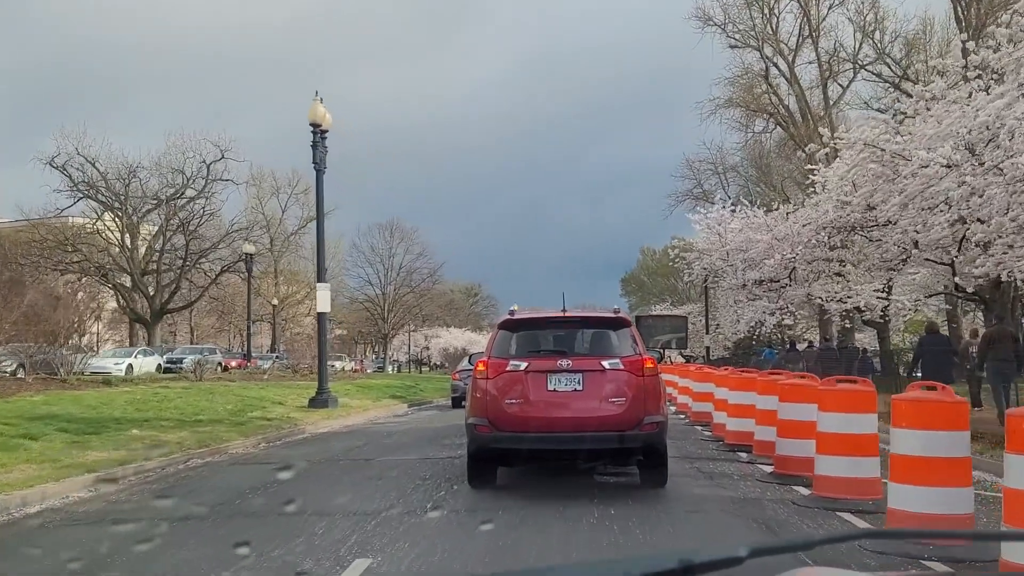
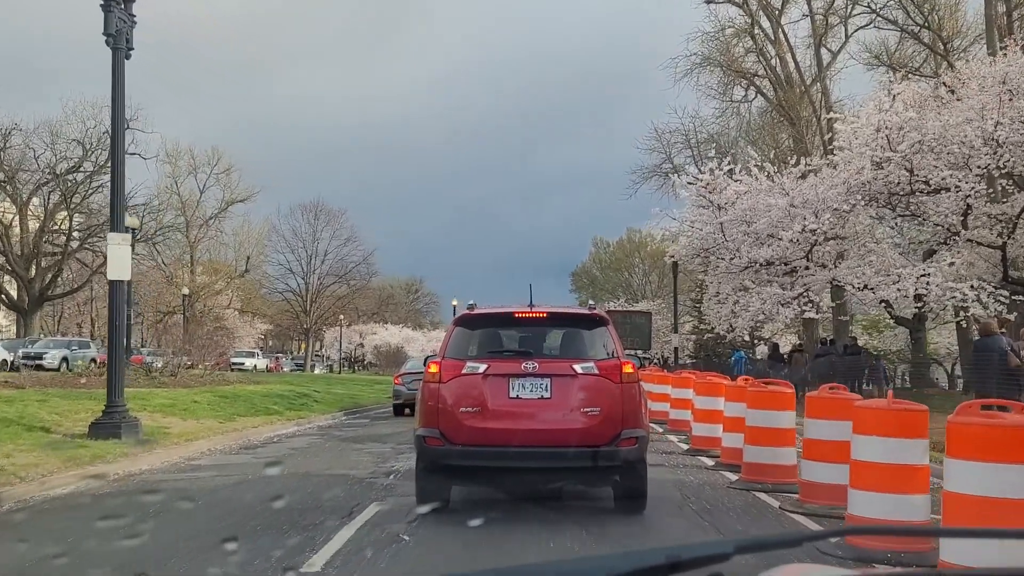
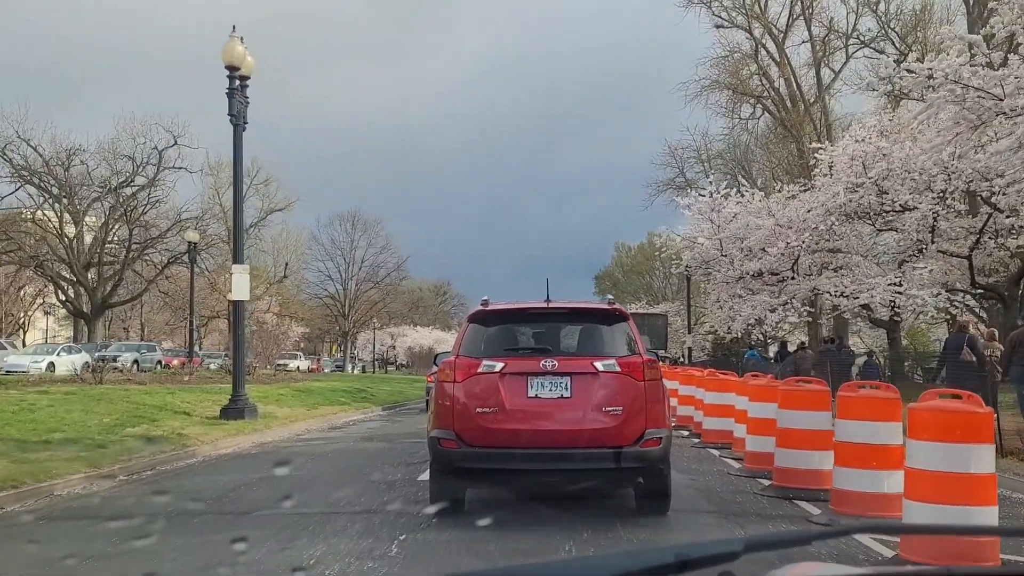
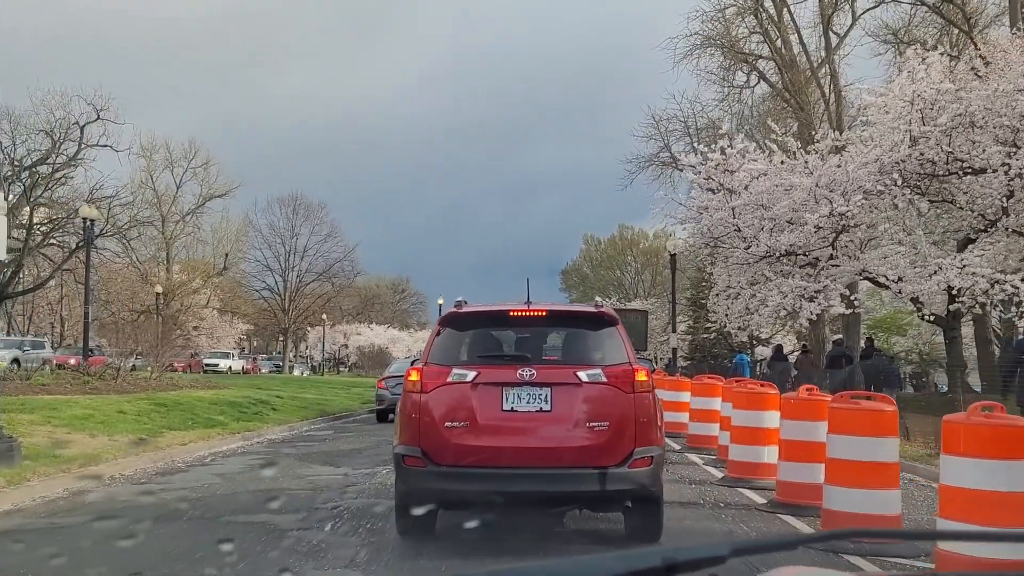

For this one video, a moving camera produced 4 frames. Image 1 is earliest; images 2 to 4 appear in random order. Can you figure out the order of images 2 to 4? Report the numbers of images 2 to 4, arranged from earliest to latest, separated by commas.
3, 2, 4
